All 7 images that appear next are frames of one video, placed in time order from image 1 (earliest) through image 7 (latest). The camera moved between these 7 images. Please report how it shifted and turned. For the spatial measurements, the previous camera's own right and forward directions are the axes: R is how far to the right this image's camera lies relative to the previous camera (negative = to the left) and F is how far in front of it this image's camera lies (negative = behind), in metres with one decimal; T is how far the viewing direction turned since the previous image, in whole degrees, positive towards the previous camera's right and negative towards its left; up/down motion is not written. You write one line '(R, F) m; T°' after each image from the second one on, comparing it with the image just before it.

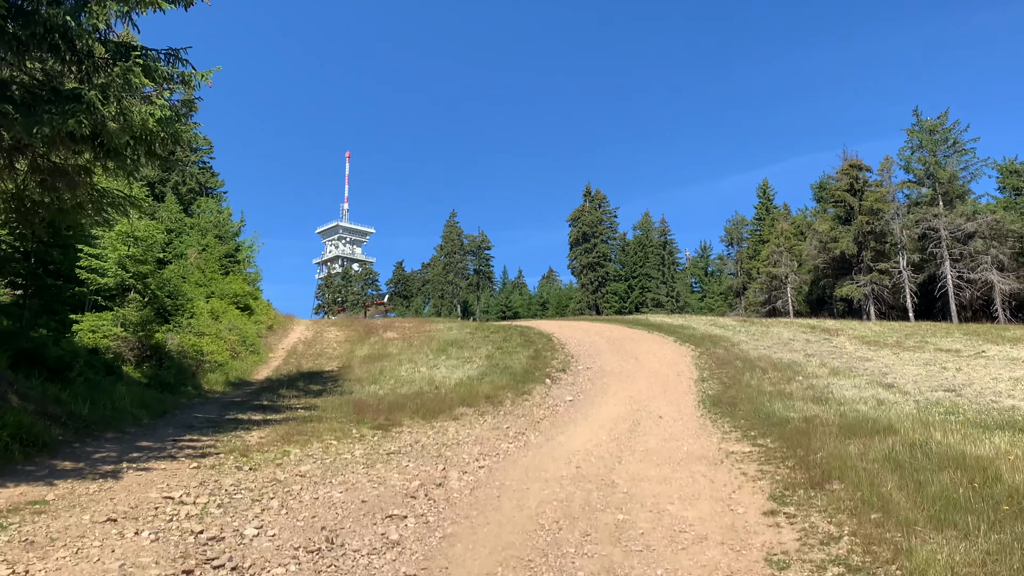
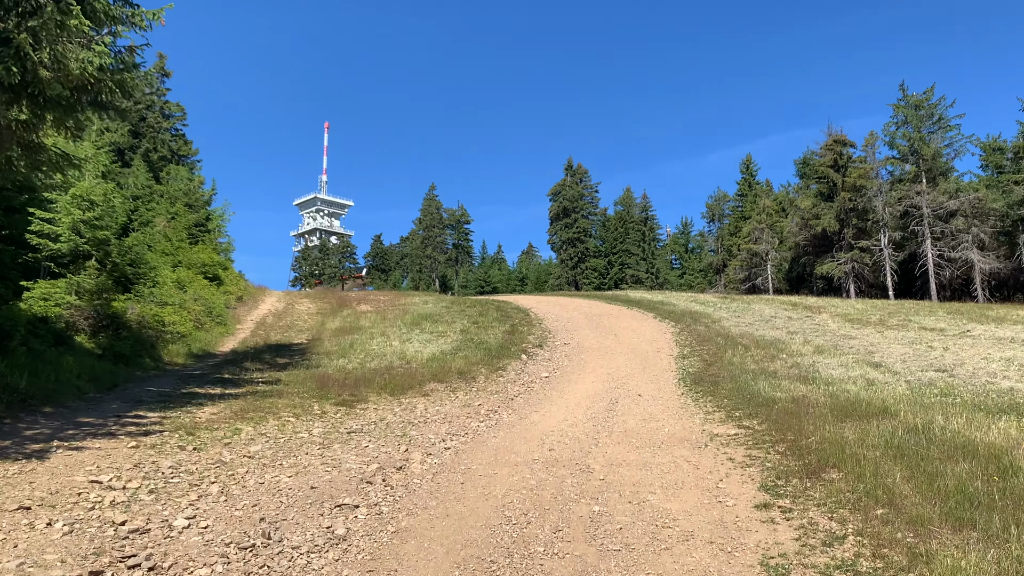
(+0.1, +0.6) m; +1°
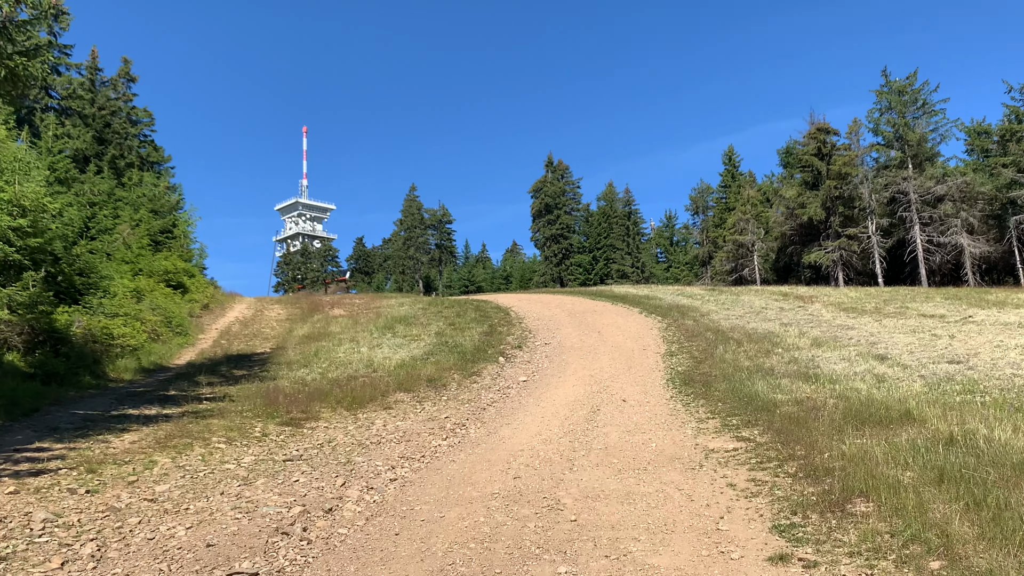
(+0.2, +1.1) m; +1°
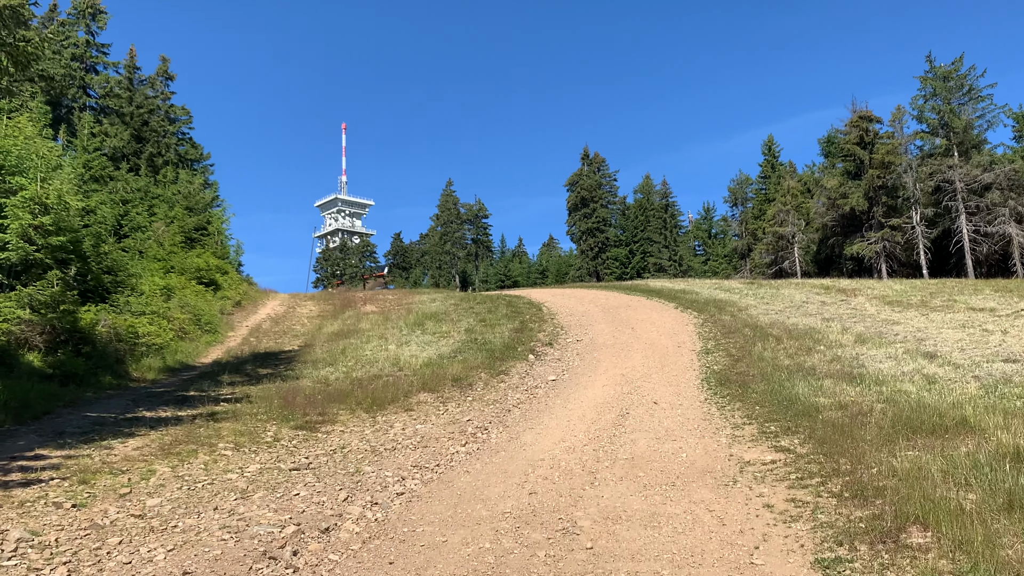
(+0.1, +0.5) m; -2°
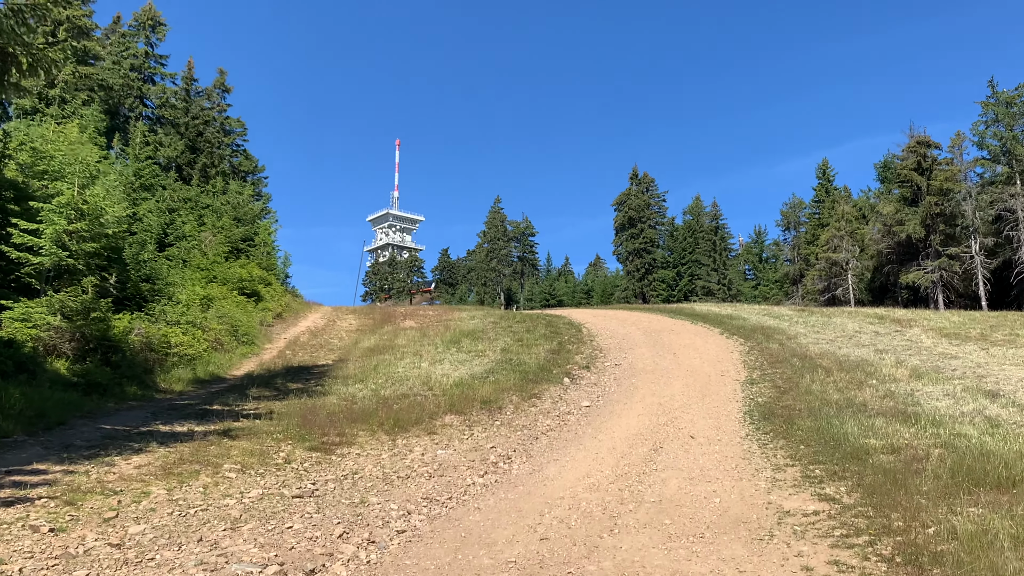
(+0.2, +0.5) m; -3°
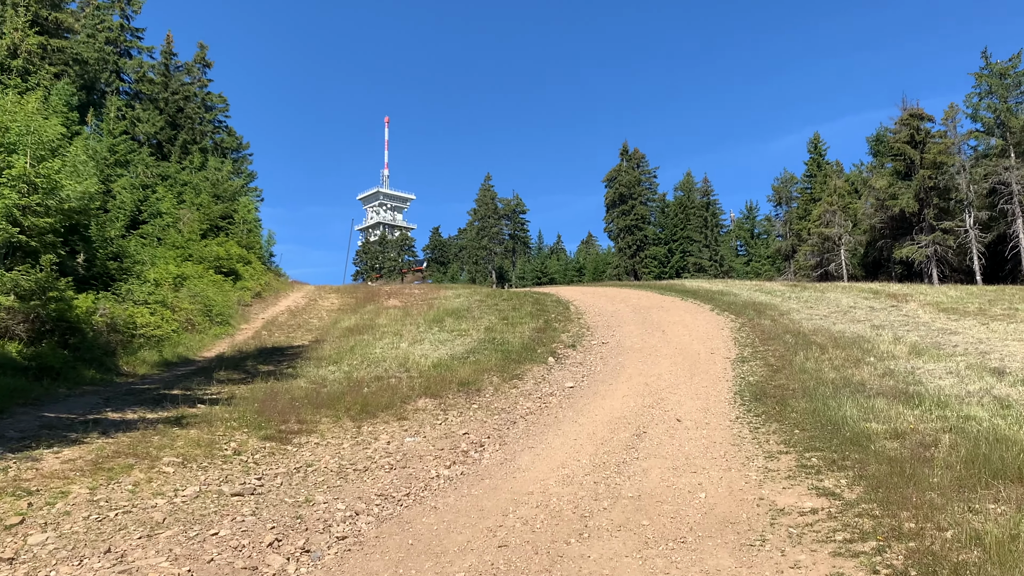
(+0.2, +0.7) m; 0°
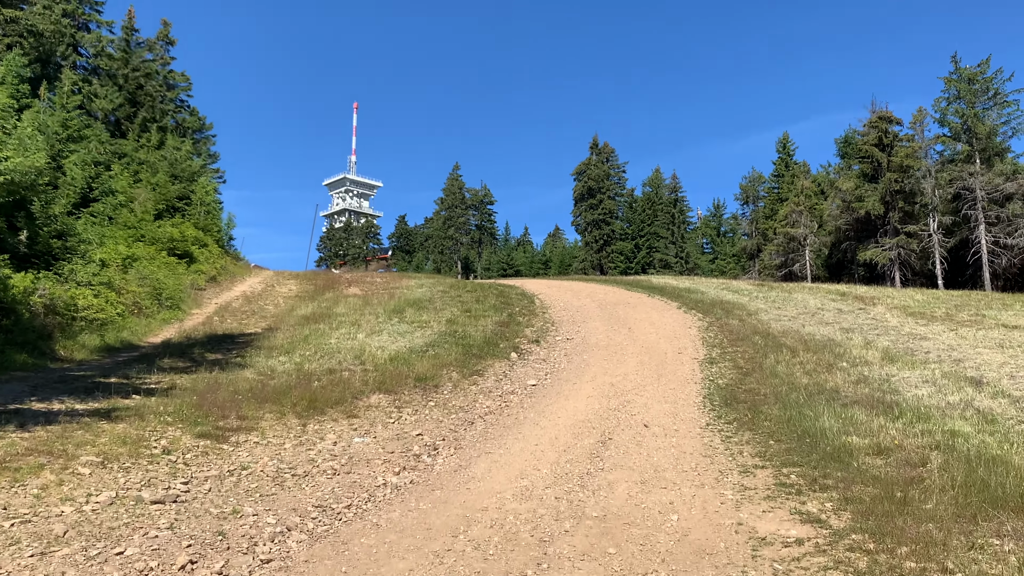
(0.0, +0.5) m; +2°
